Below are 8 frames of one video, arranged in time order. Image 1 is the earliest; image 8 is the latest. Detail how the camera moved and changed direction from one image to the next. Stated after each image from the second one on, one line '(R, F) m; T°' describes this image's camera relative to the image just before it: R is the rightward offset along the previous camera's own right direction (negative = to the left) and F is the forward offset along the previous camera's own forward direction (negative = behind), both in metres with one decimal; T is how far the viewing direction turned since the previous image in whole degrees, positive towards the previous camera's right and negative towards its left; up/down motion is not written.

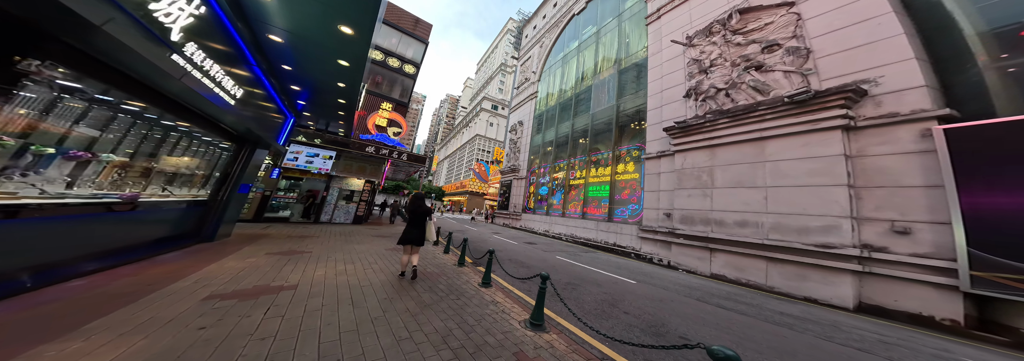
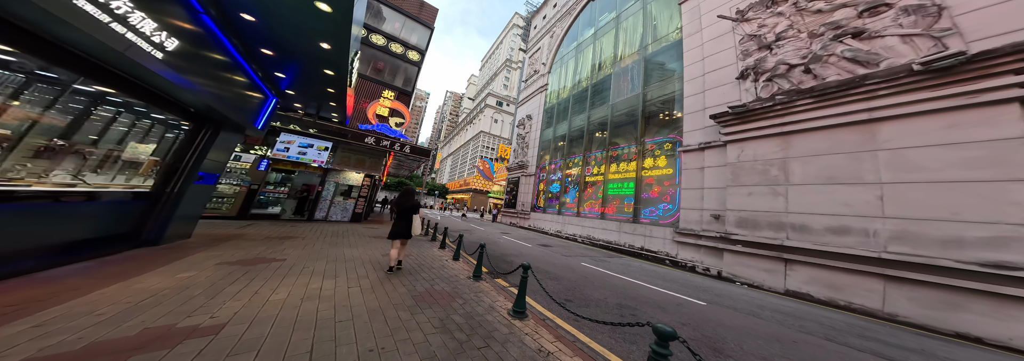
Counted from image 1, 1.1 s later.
(-0.5, +1.1) m; 0°
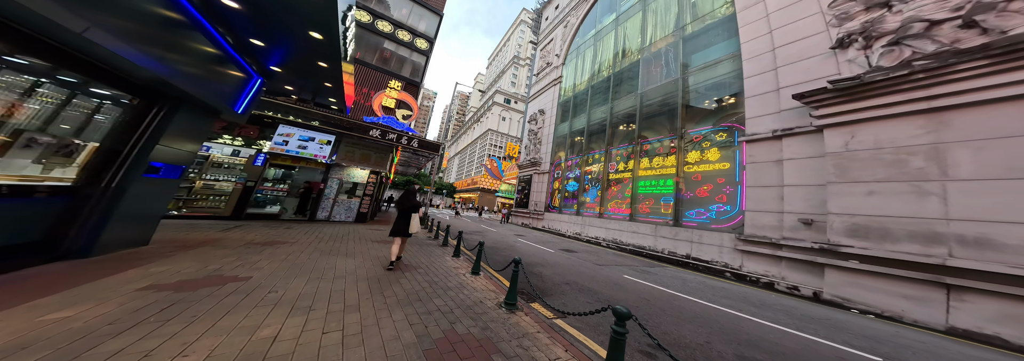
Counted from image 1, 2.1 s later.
(-0.6, +1.2) m; -2°
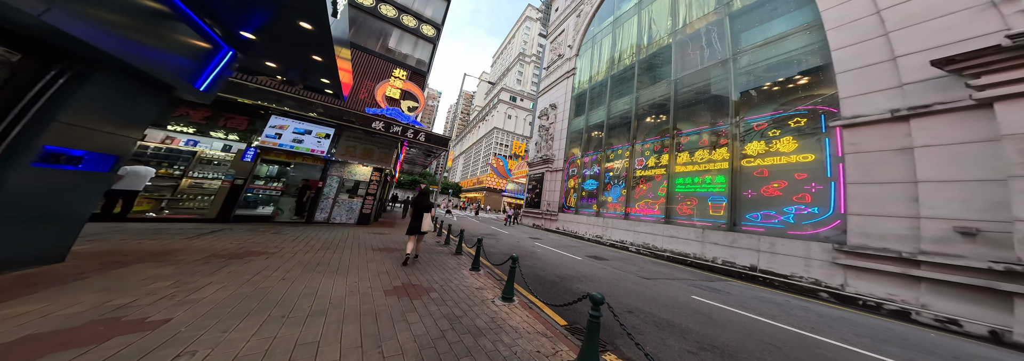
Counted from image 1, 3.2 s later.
(-0.6, +1.2) m; -1°
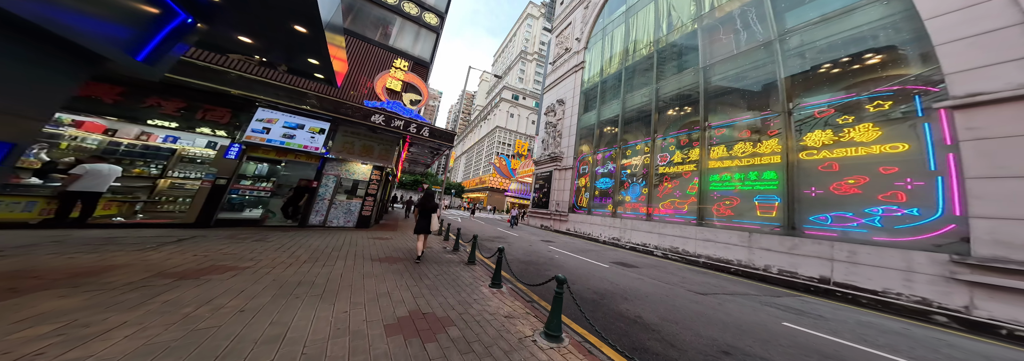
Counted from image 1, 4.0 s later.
(-0.5, +0.9) m; 0°
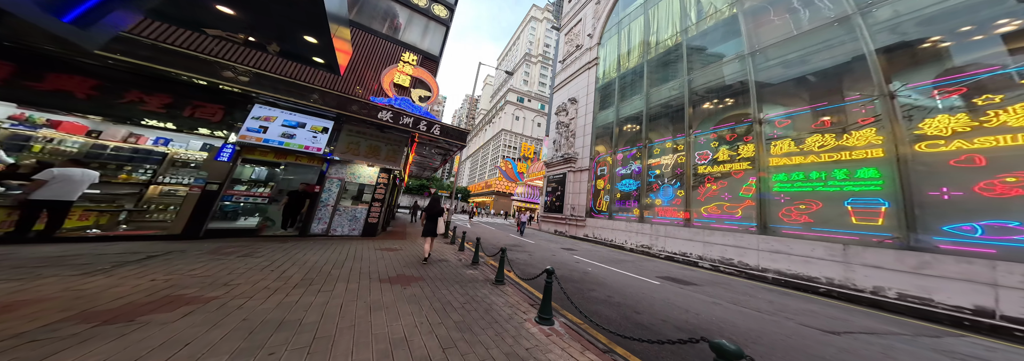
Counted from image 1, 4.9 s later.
(-0.7, +1.0) m; -1°
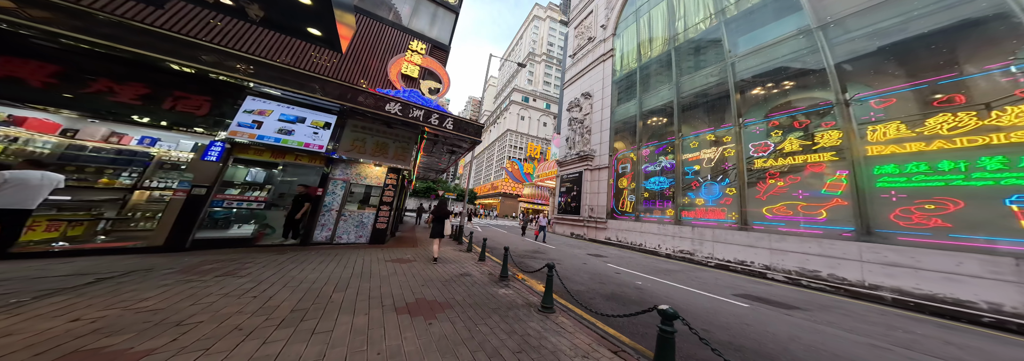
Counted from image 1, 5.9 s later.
(-0.8, +1.1) m; -1°
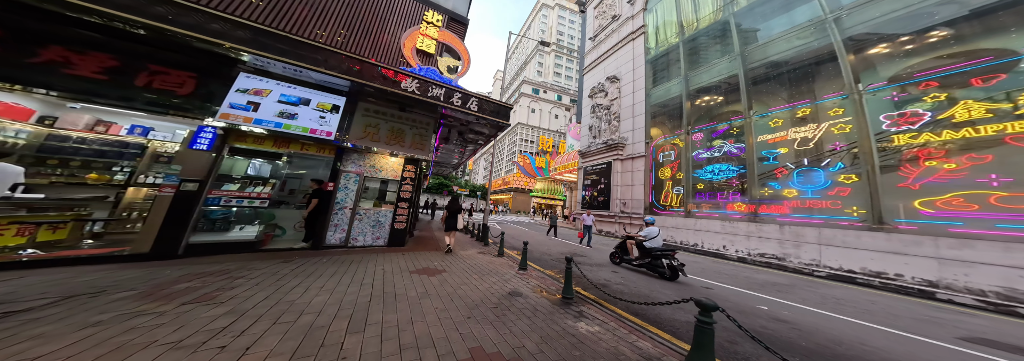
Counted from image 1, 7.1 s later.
(-1.1, +1.5) m; -3°
